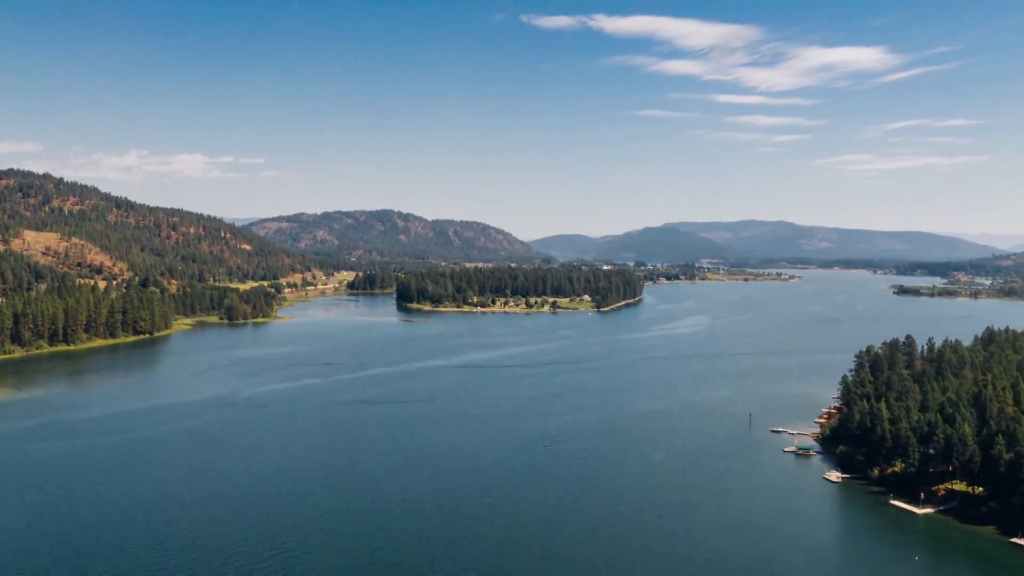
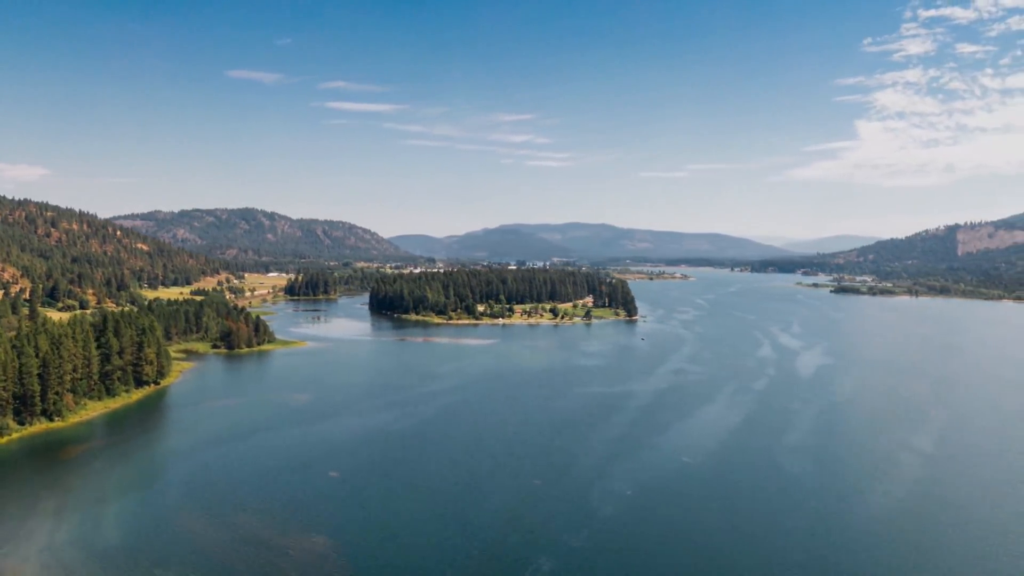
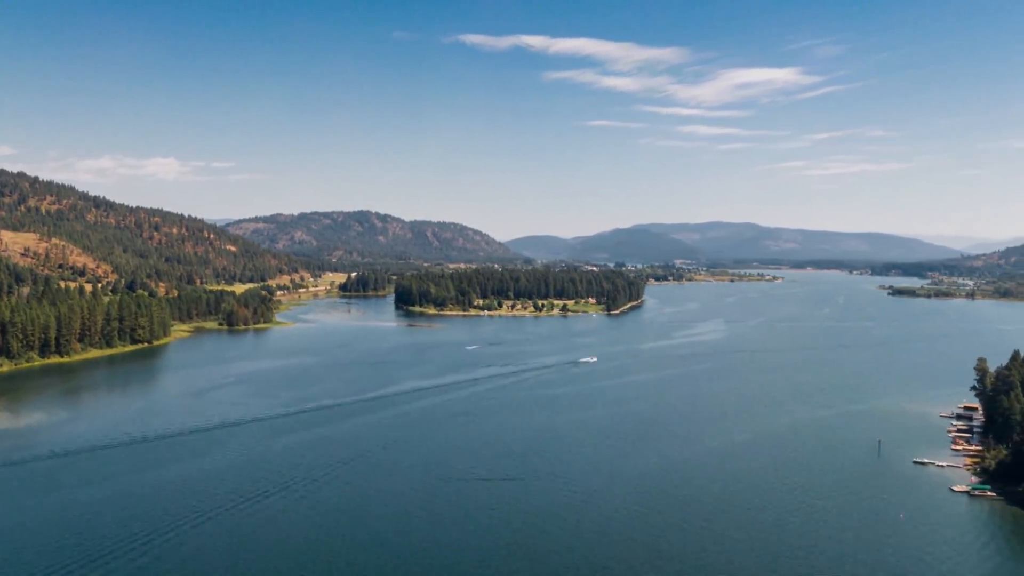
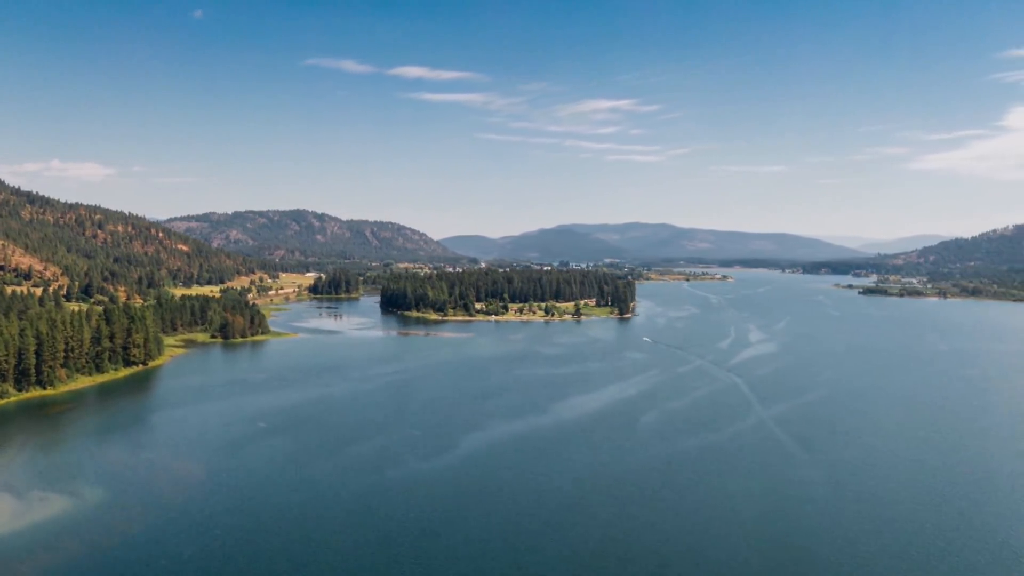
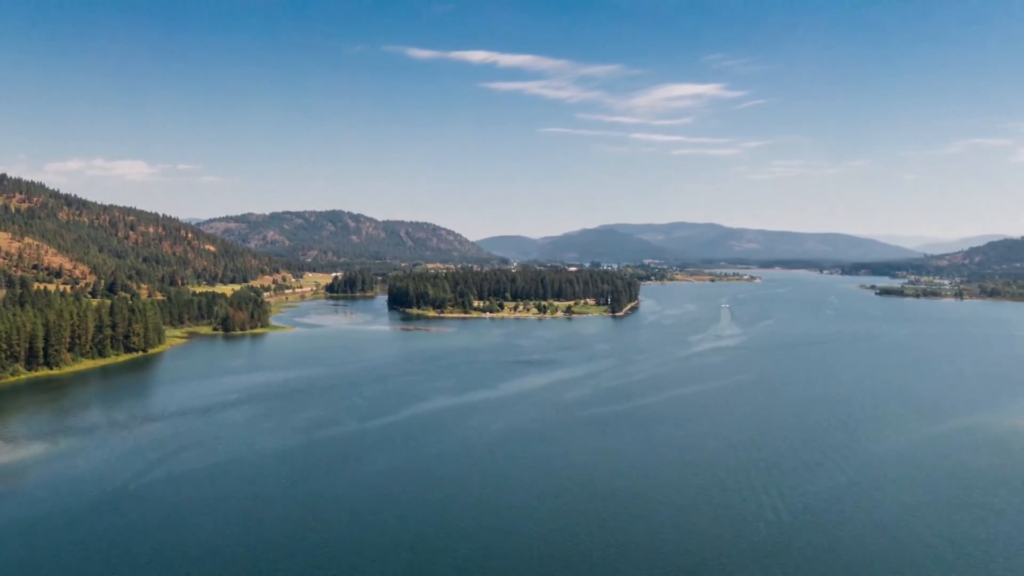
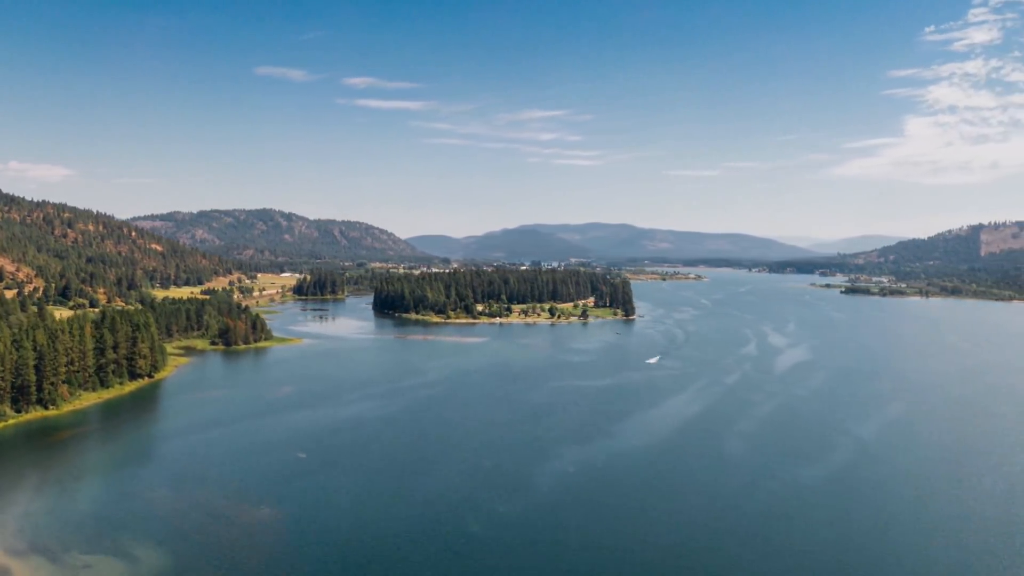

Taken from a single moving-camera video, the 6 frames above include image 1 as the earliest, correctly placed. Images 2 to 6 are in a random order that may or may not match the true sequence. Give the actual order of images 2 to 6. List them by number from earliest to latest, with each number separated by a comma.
3, 5, 4, 6, 2
